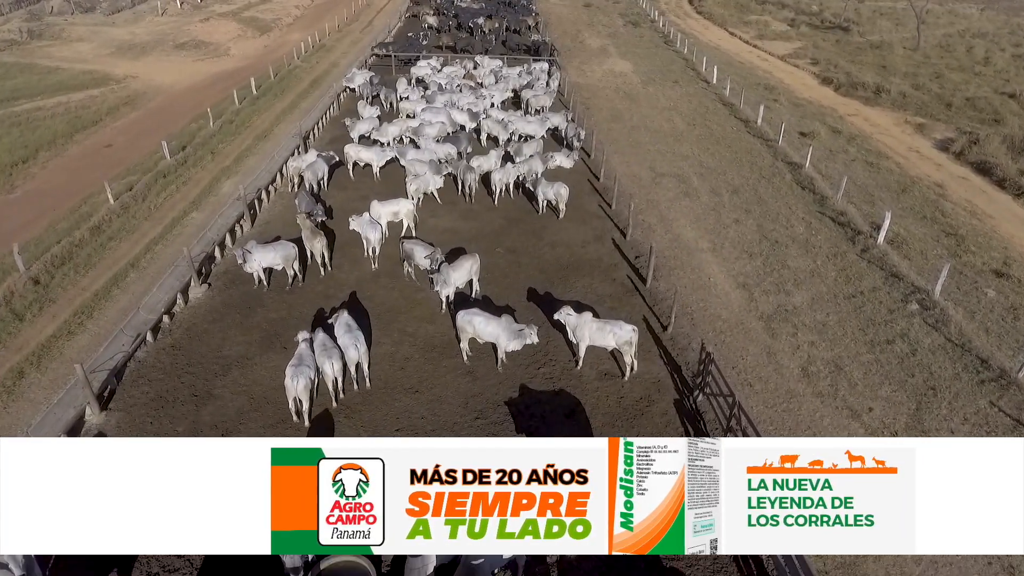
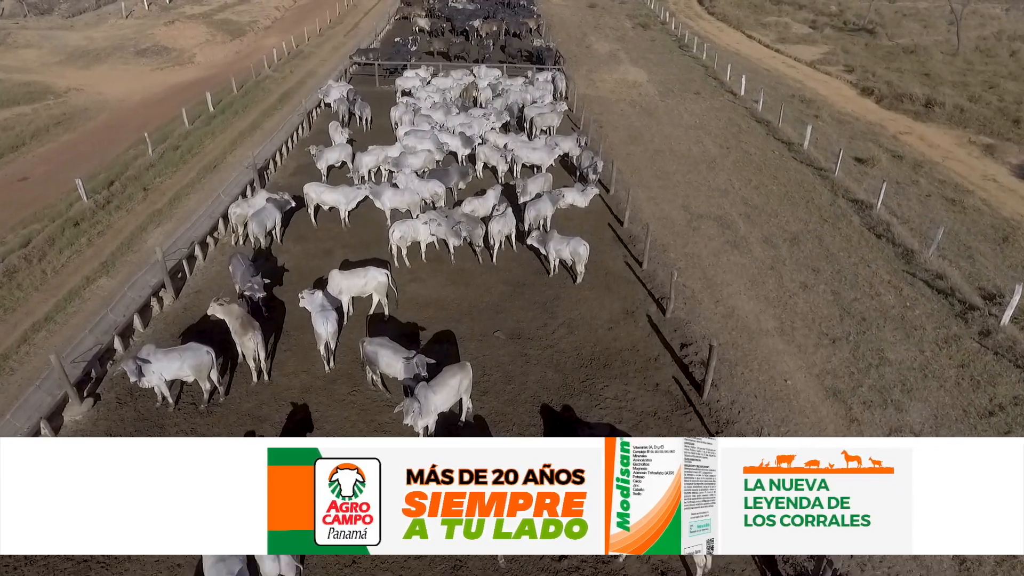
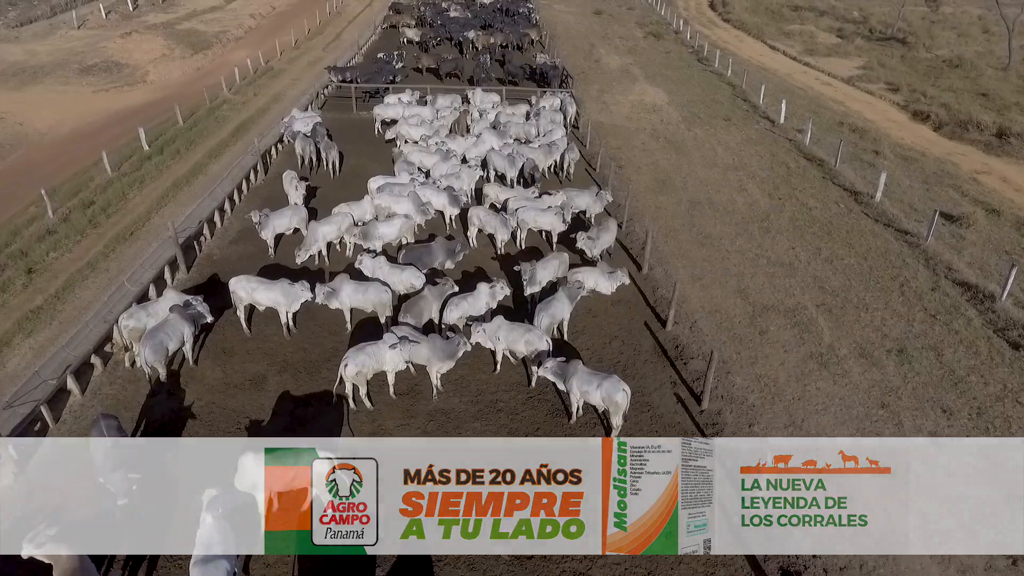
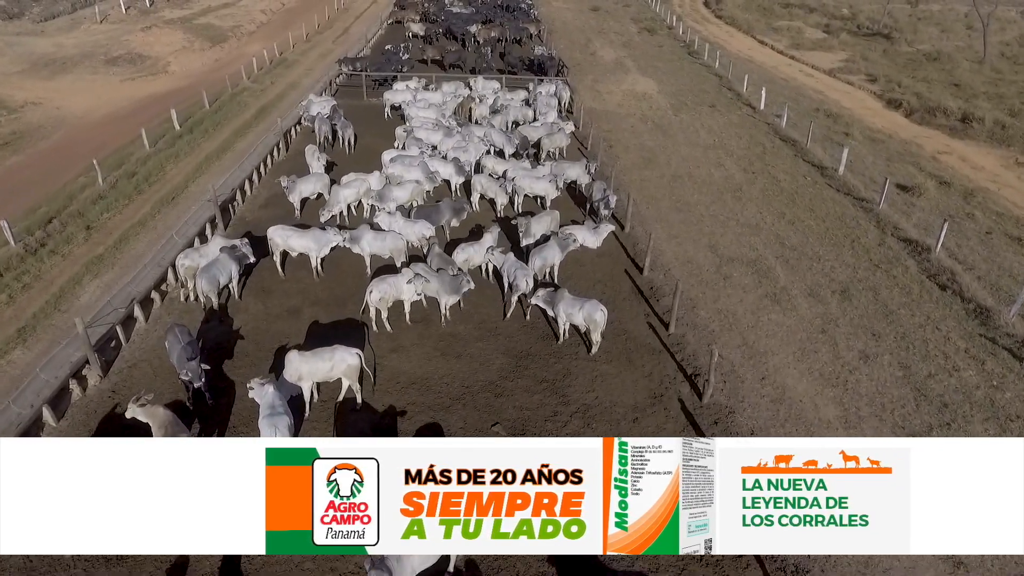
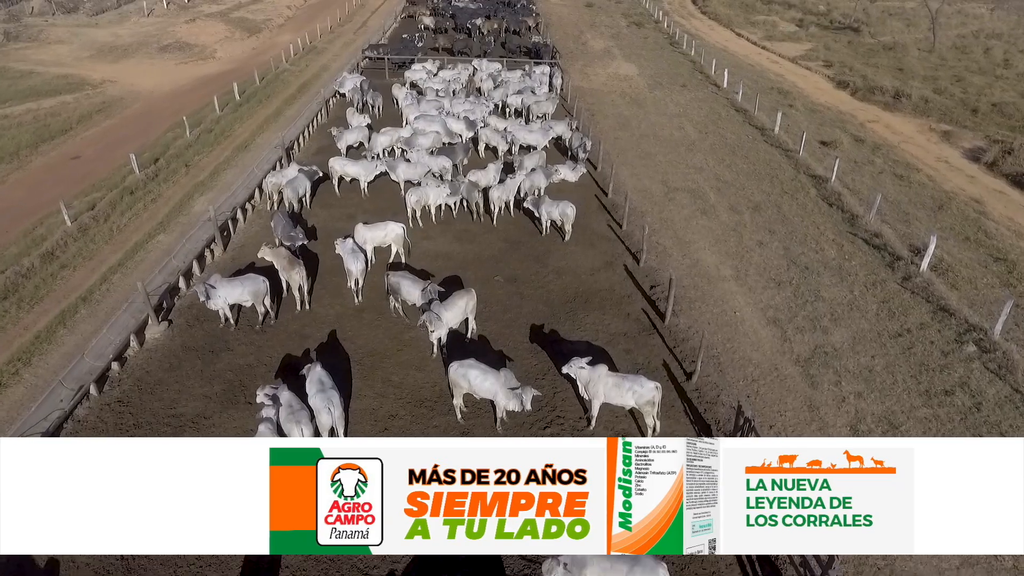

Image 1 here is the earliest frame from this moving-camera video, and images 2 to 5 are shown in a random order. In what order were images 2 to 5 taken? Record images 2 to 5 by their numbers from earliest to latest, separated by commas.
5, 2, 4, 3
